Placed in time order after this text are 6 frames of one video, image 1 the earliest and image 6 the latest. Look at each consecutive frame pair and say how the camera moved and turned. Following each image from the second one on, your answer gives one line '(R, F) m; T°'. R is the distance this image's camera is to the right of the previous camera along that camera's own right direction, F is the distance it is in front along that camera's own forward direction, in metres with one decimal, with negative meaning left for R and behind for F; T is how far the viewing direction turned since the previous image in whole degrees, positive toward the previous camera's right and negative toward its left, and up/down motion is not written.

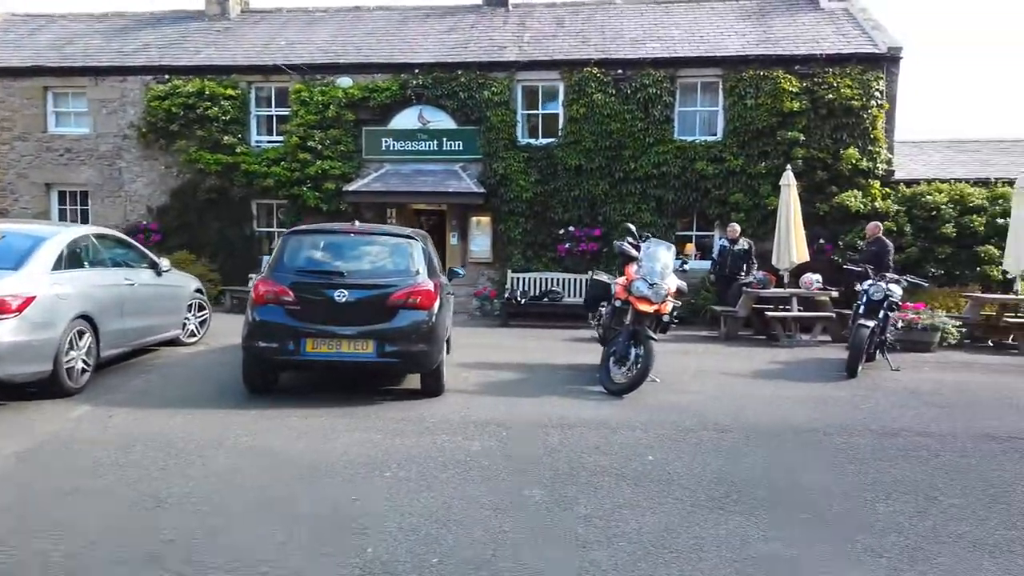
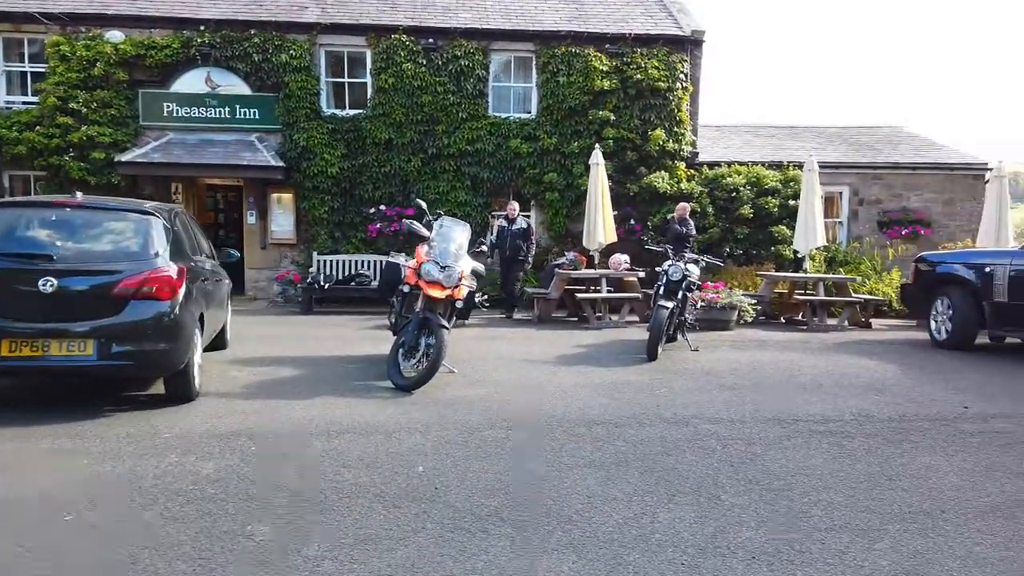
(+0.5, +0.7) m; +12°
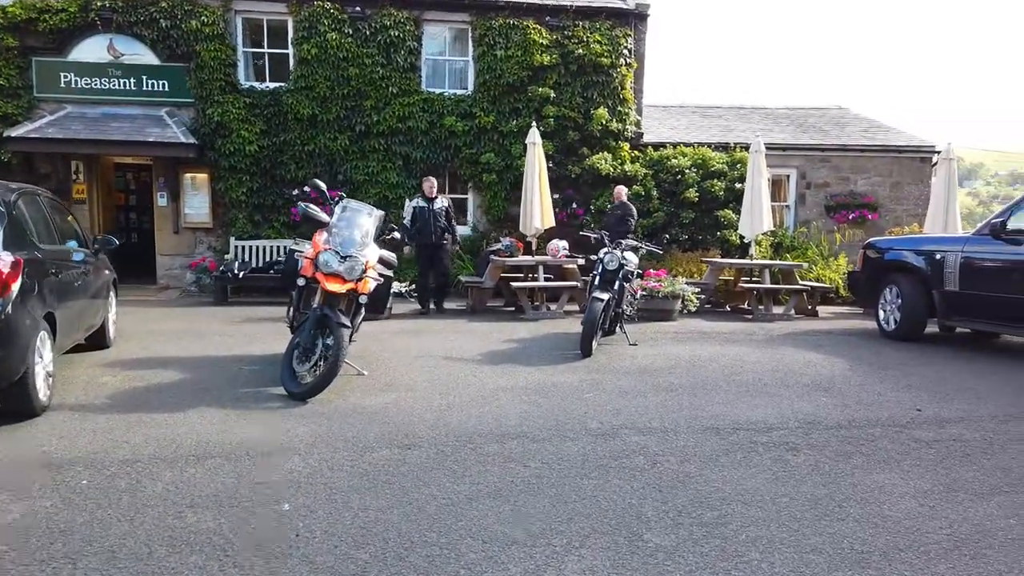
(+0.3, +0.7) m; +3°
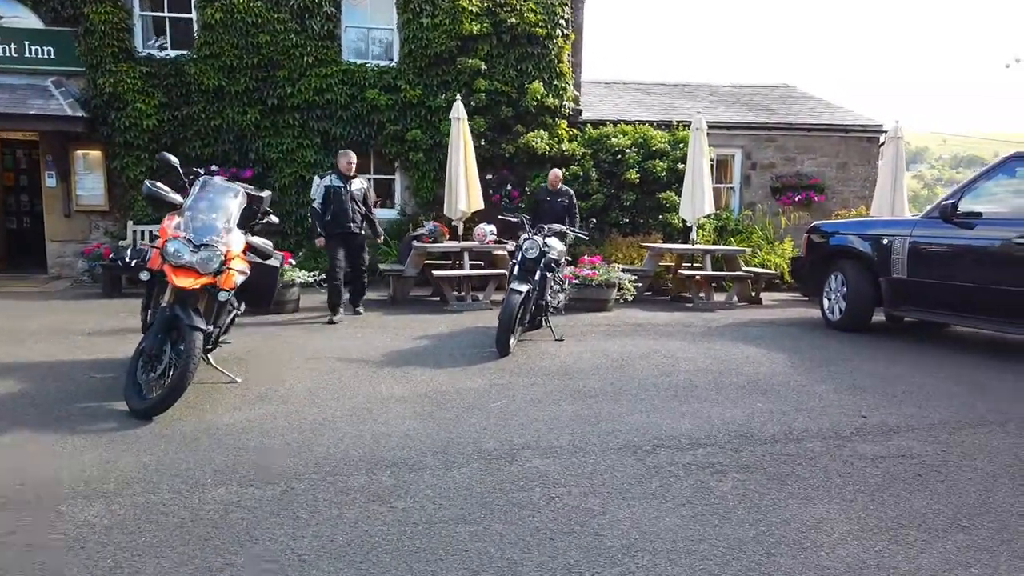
(+0.4, +0.8) m; +3°
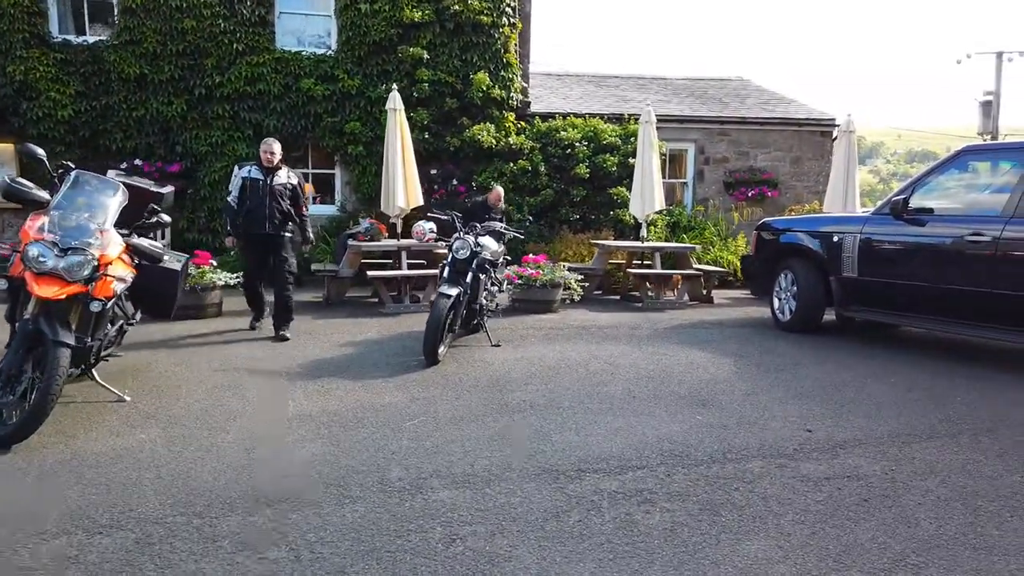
(+0.3, +0.5) m; +3°
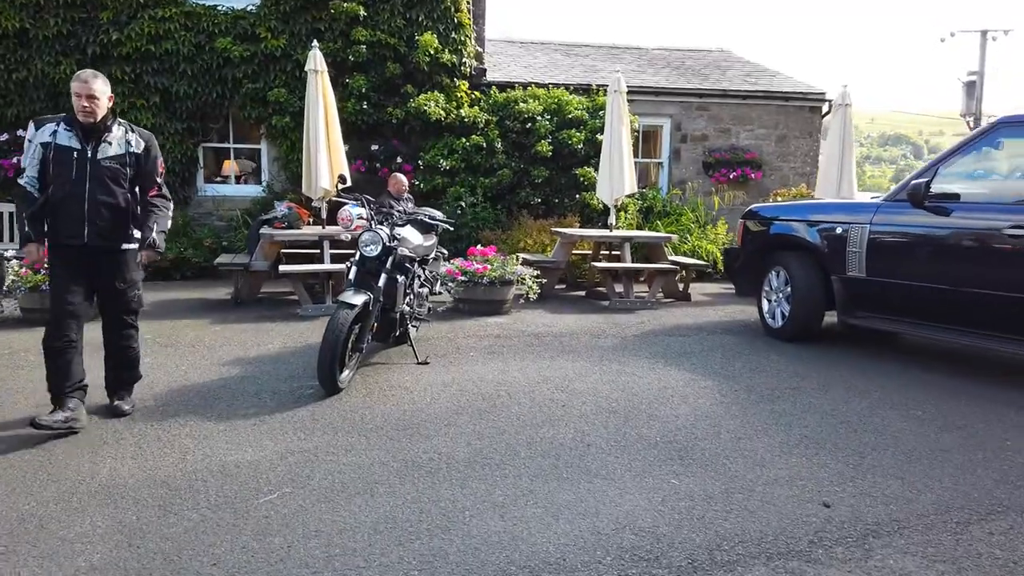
(+0.3, +1.4) m; +2°
